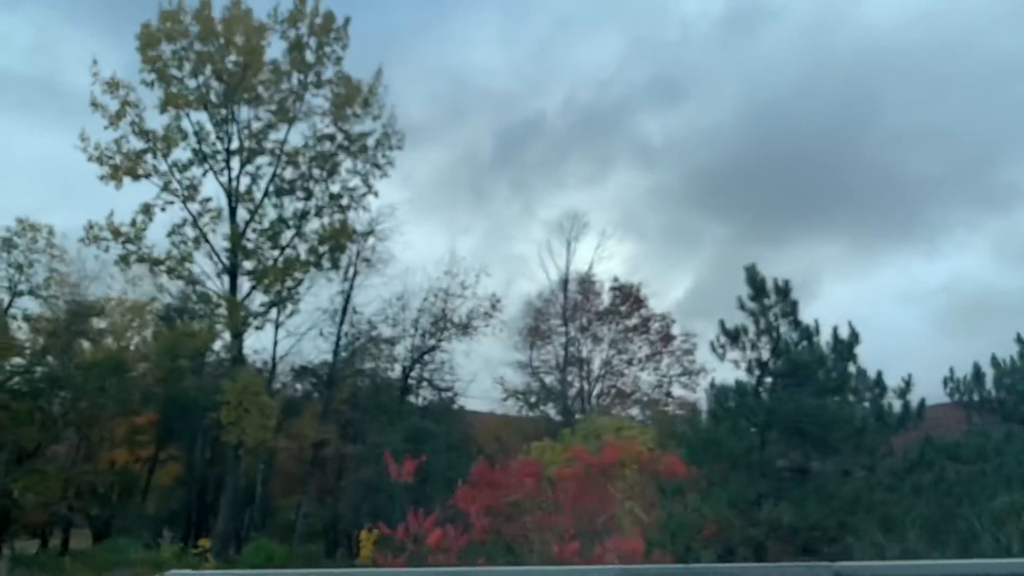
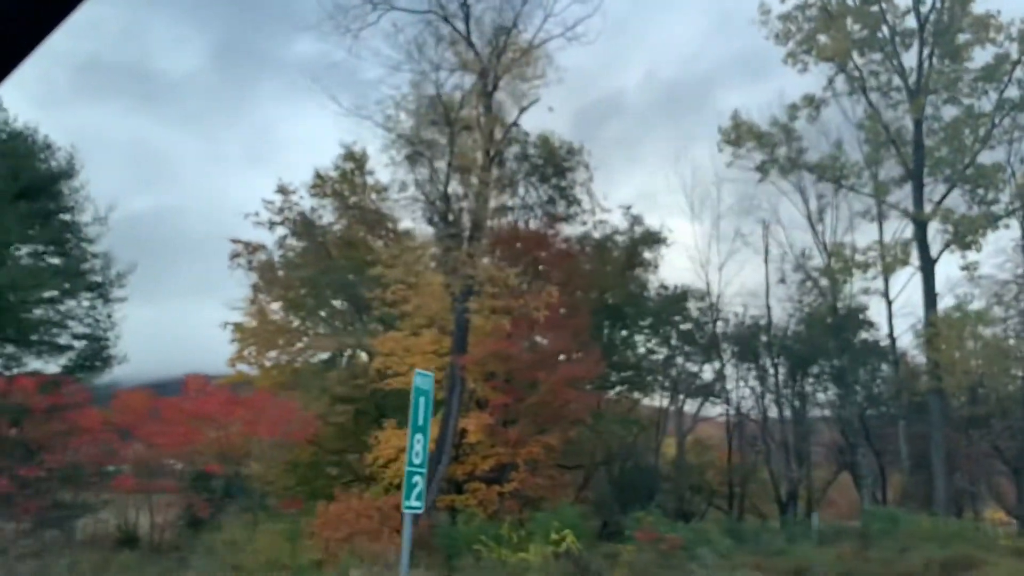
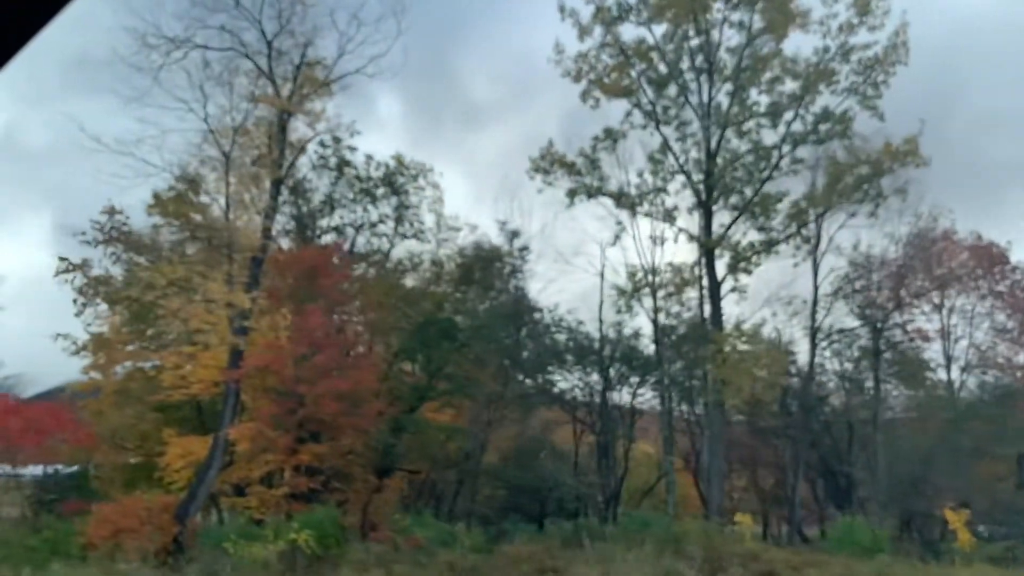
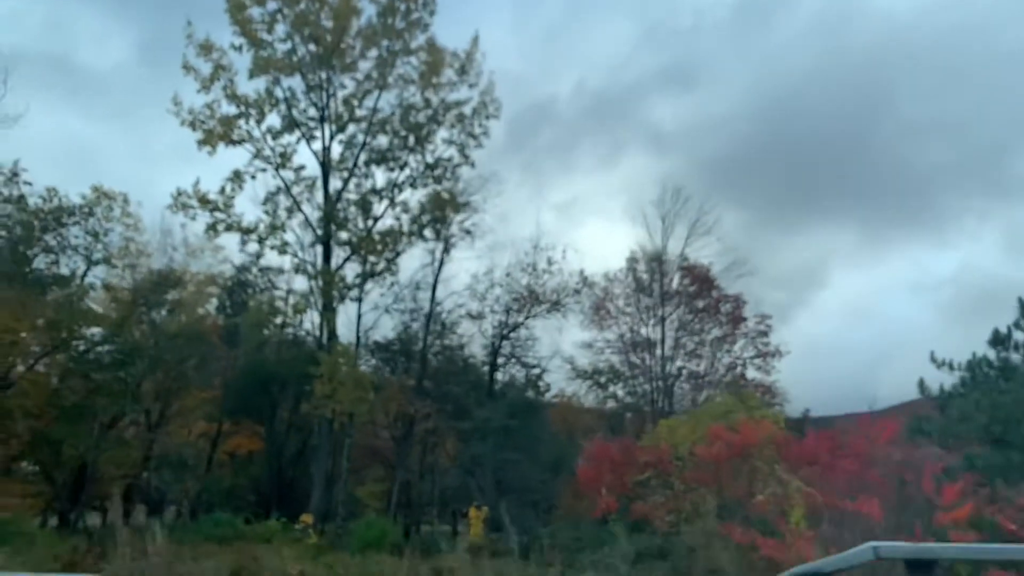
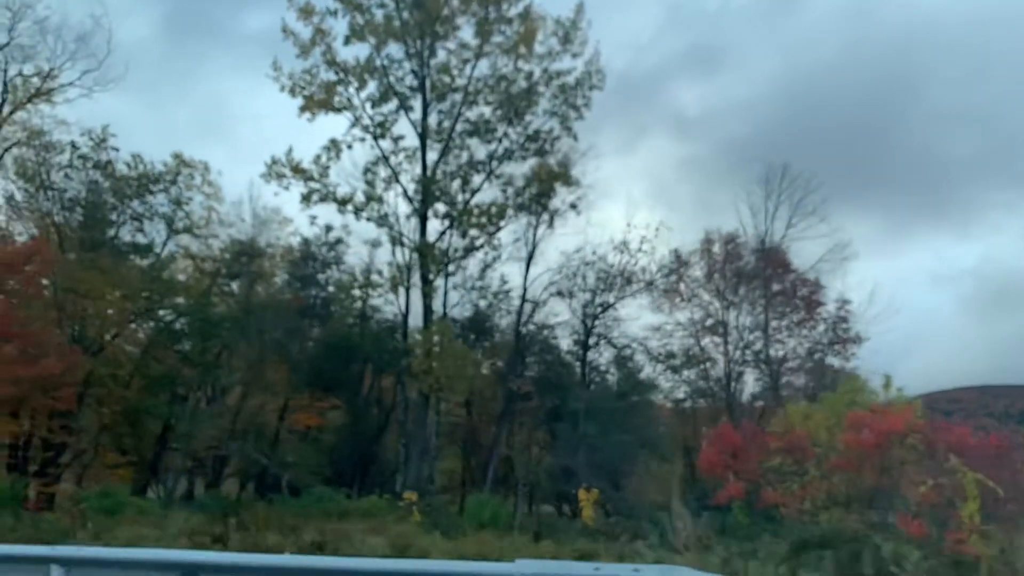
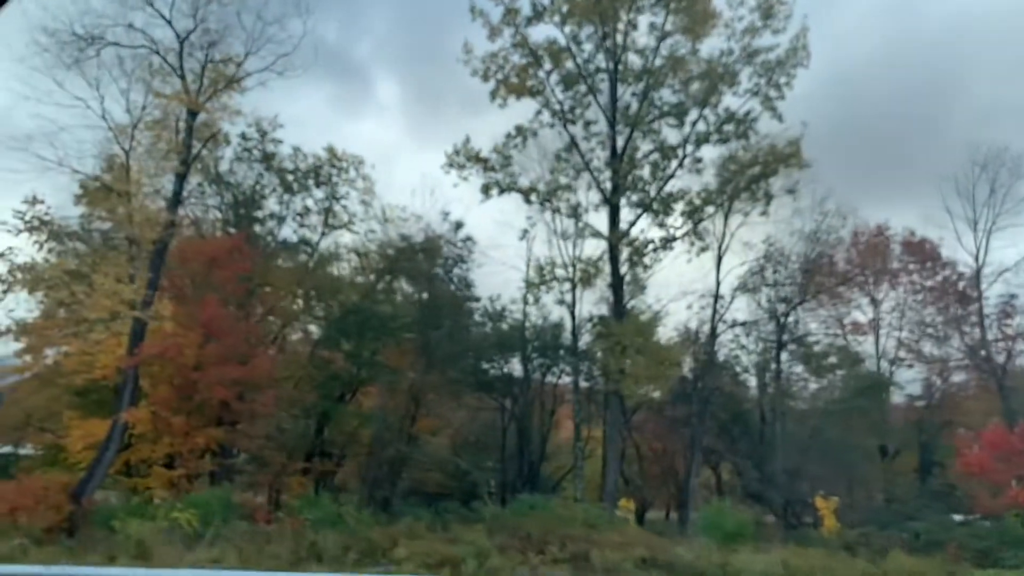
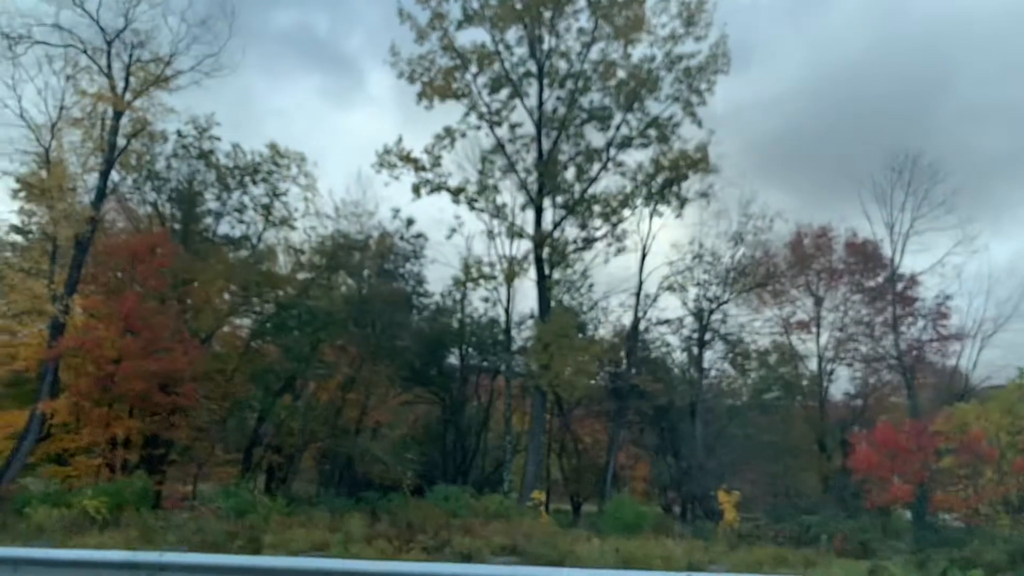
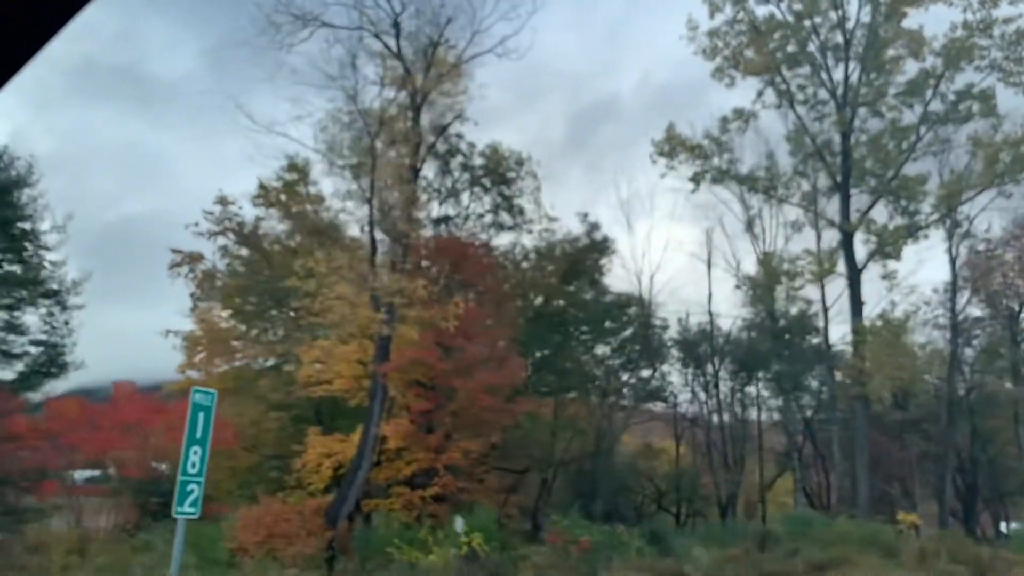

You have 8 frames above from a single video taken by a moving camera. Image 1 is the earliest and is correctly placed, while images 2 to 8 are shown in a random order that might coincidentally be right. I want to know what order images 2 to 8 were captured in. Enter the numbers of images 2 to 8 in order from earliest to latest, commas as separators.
4, 5, 7, 6, 3, 8, 2
